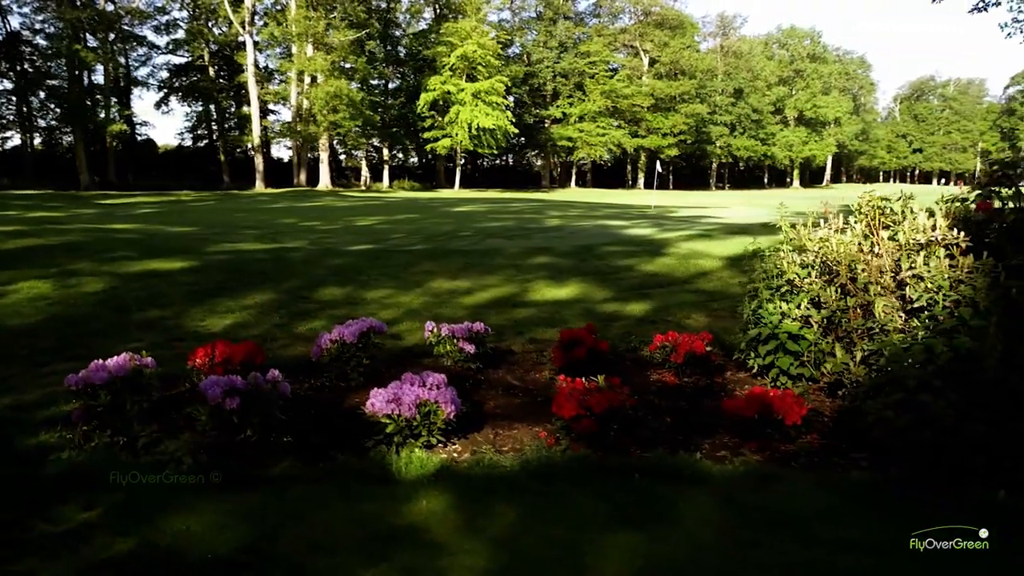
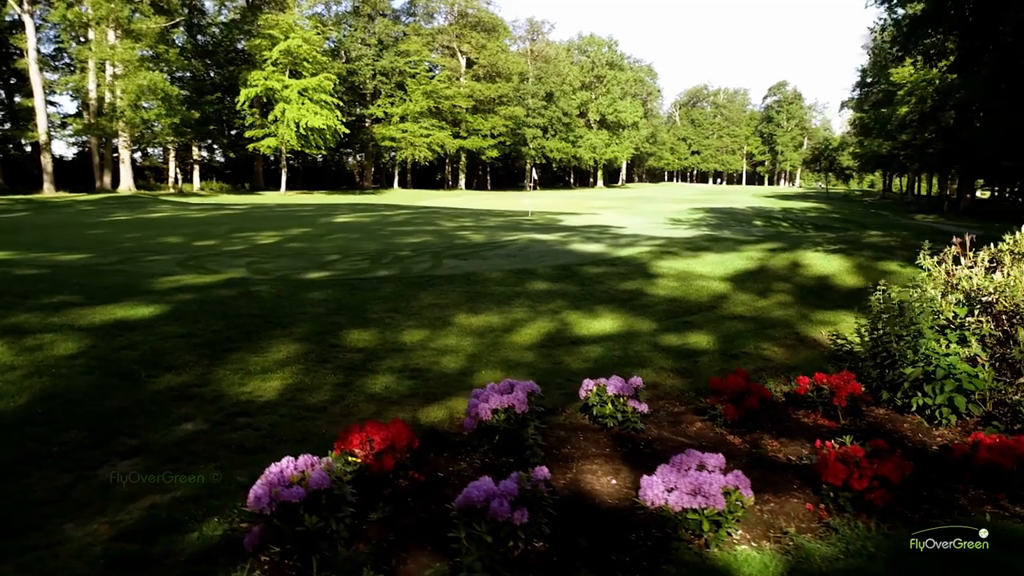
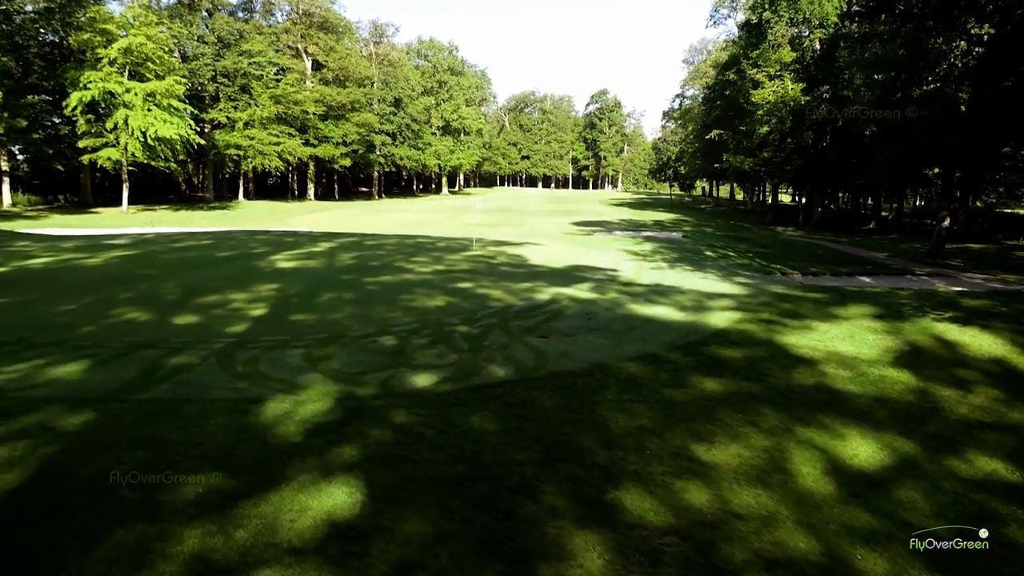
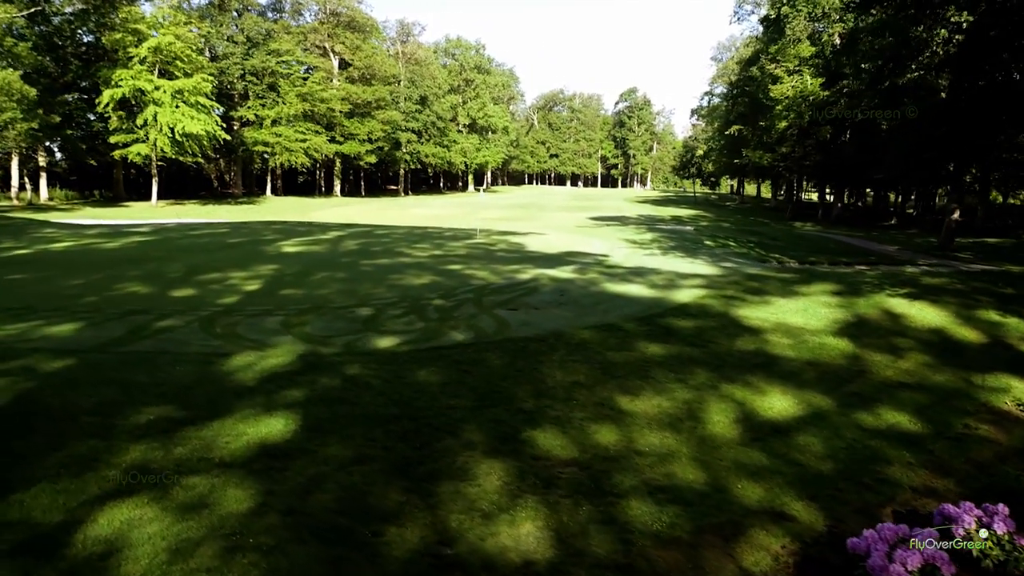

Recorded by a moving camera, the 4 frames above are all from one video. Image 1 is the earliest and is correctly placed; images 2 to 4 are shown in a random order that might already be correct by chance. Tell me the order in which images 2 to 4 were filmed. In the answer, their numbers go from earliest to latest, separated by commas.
2, 4, 3
